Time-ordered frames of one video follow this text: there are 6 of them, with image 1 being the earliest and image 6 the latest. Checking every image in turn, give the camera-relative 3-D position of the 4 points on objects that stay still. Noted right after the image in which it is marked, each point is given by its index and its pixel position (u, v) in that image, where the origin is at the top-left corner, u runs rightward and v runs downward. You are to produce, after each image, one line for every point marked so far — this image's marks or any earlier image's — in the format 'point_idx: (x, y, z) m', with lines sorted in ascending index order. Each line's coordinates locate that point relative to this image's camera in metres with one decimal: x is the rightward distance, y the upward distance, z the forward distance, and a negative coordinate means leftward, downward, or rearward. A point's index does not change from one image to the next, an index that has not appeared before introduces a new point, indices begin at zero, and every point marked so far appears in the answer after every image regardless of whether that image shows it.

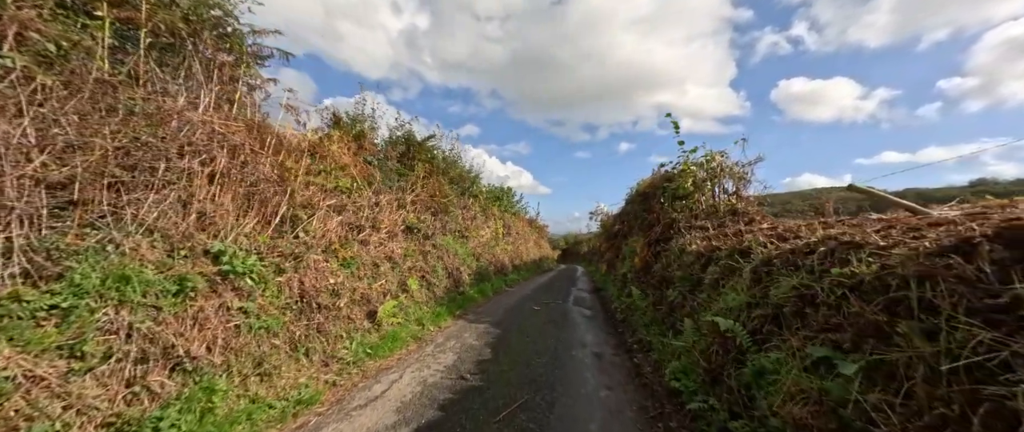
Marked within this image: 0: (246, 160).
0: (-3.4, +0.7, +4.9) m
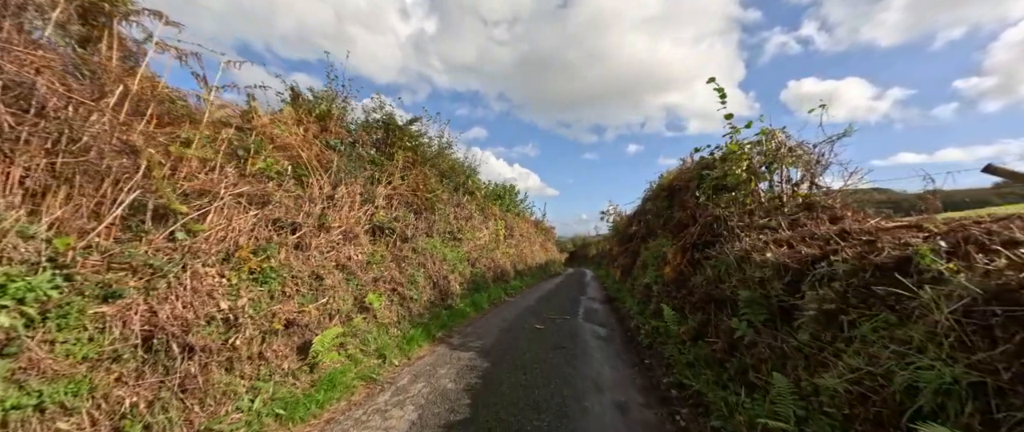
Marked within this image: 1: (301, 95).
0: (-3.6, +0.8, +3.0) m
1: (-4.7, +2.7, +8.4) m
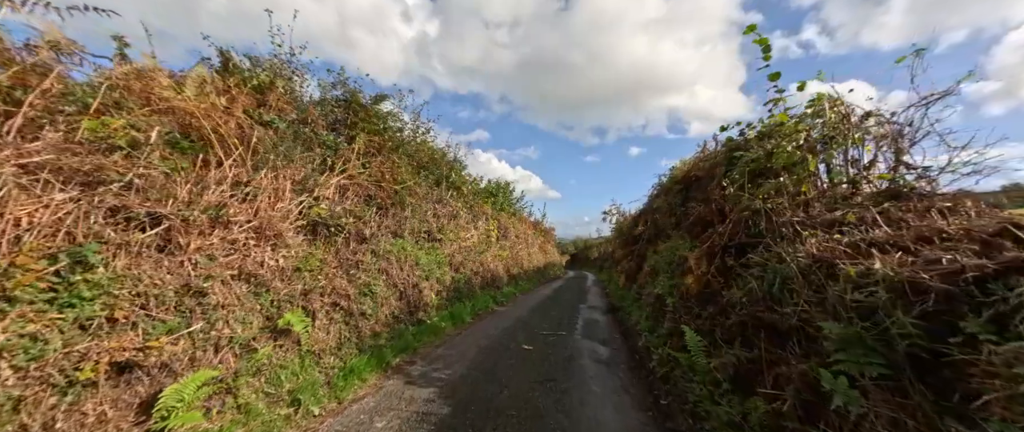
0: (-3.9, +0.9, +1.4) m
1: (-5.0, +2.8, +6.9) m
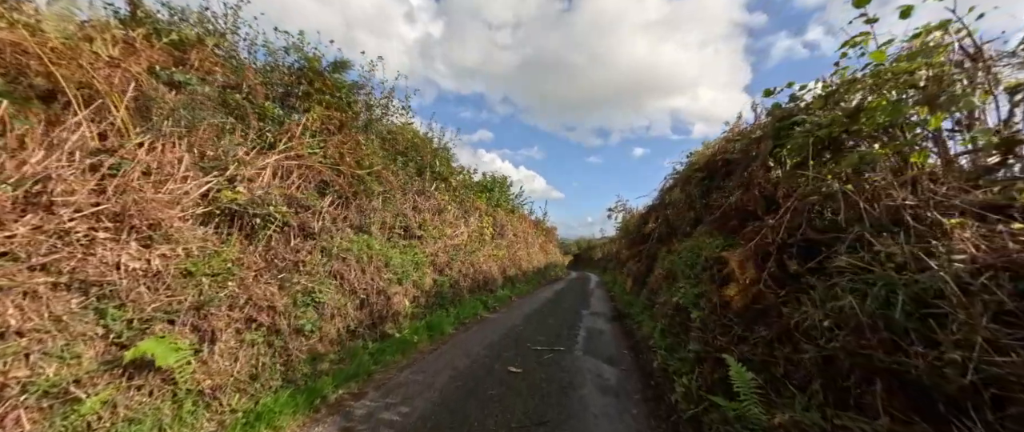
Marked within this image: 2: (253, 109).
0: (-4.2, +1.1, 0.0) m
1: (-5.2, +2.9, +5.5) m
2: (-3.8, +1.6, +5.6) m
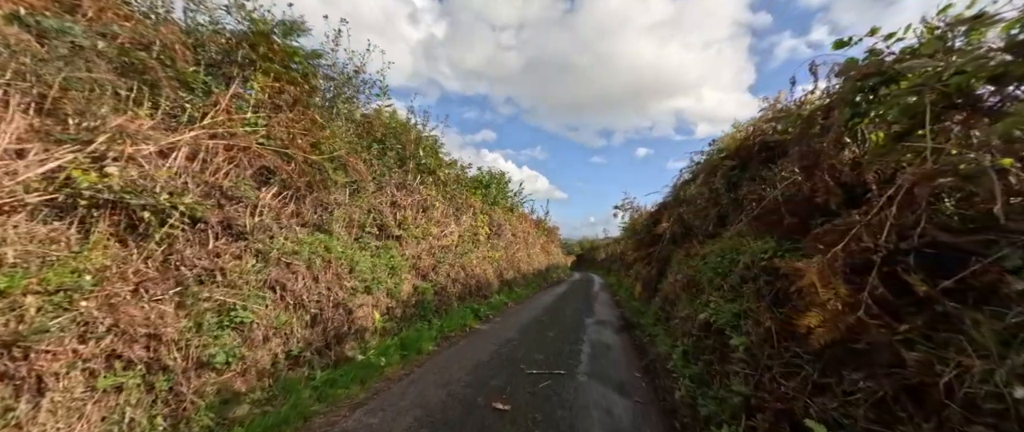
0: (-4.4, +1.2, -1.2) m
1: (-5.4, +3.0, +4.3) m
2: (-4.0, +1.6, +4.4) m
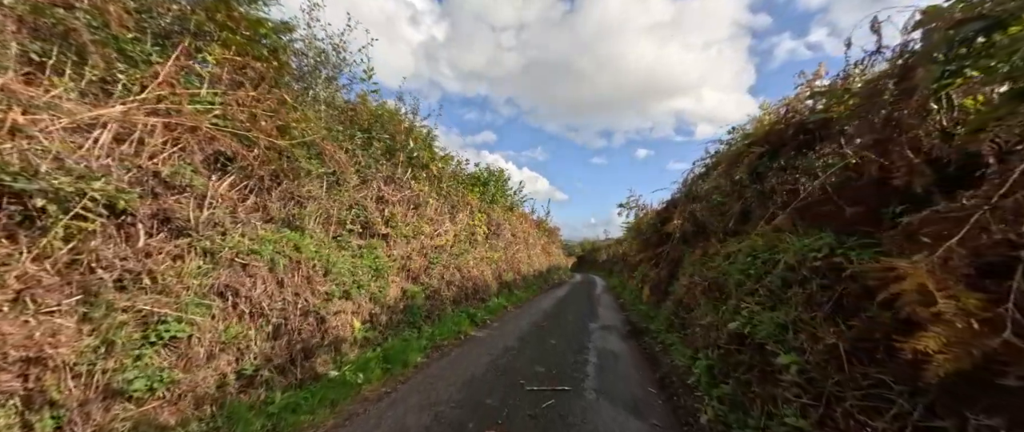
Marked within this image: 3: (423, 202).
0: (-4.4, +1.2, -1.9) m
1: (-5.4, +3.1, +3.6) m
2: (-4.0, +1.7, +3.7) m
3: (-2.1, +0.4, +9.0) m
